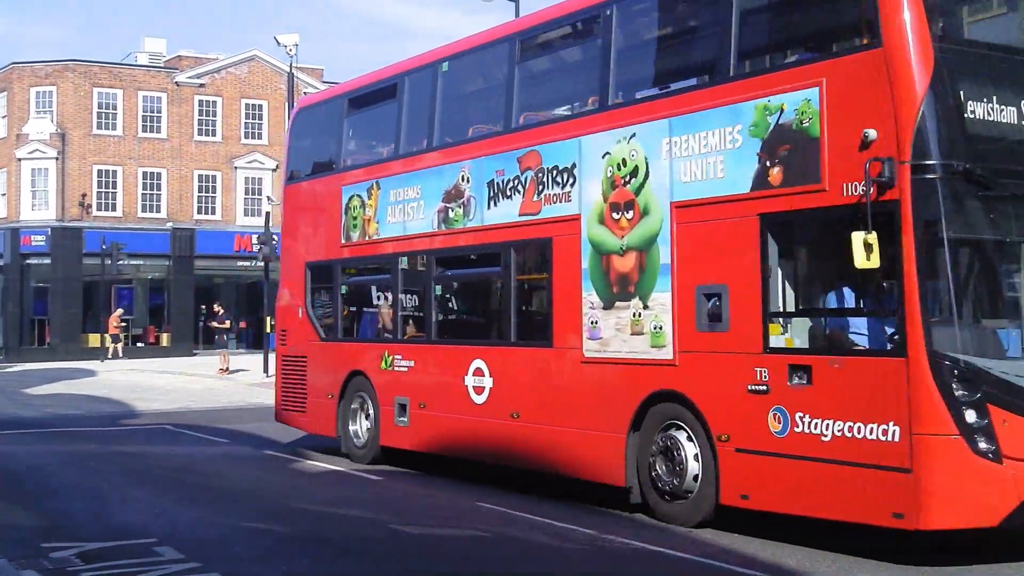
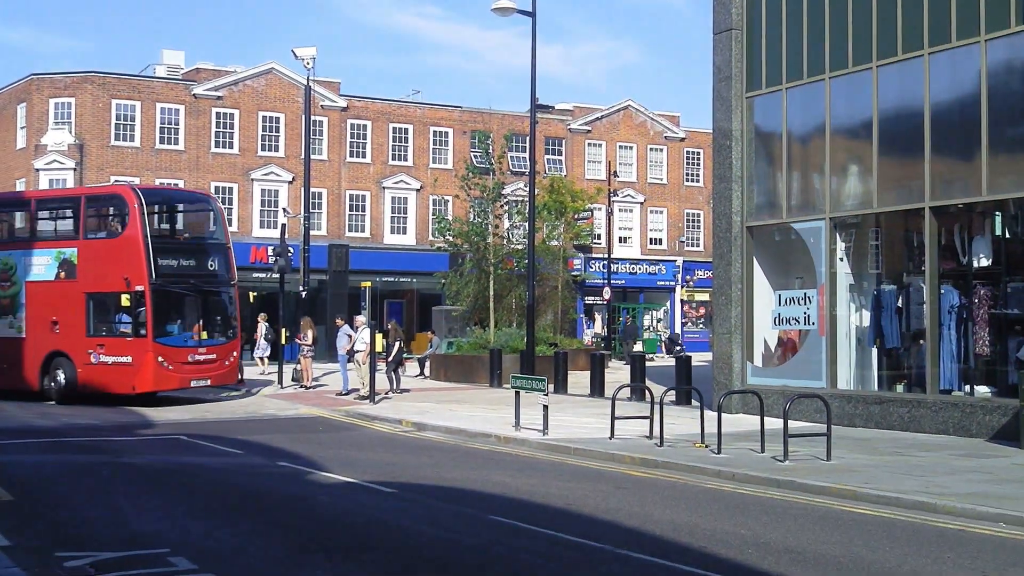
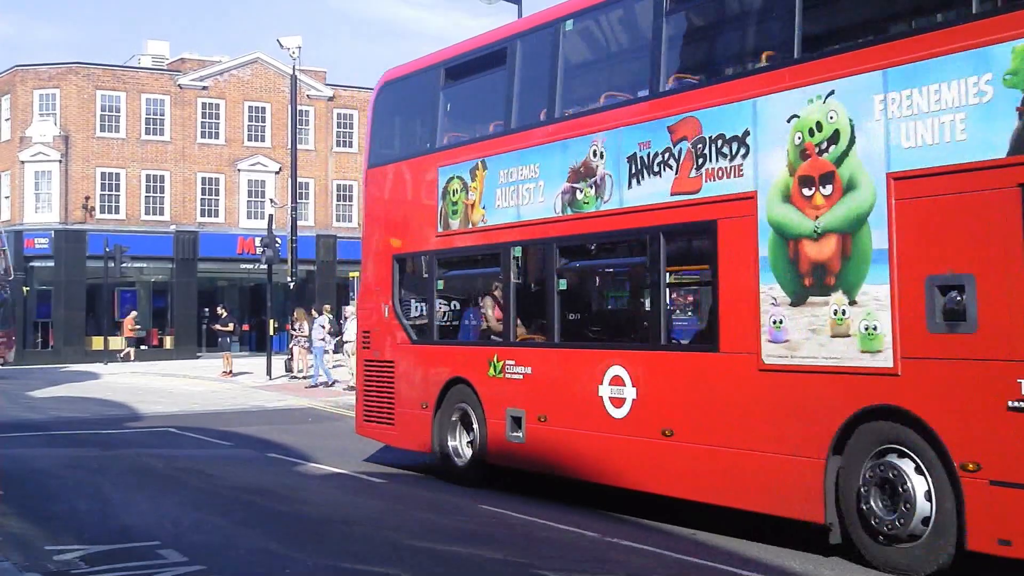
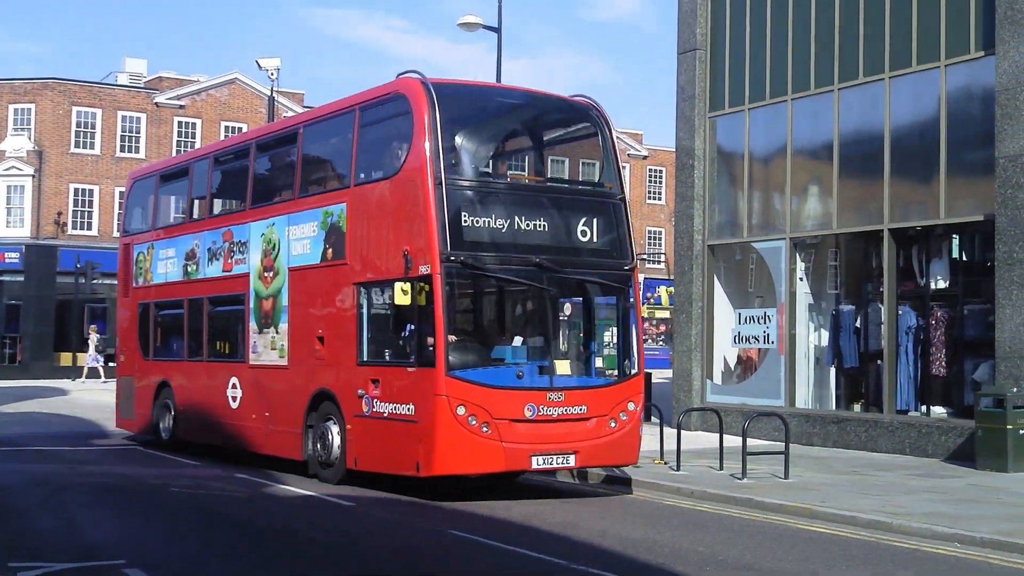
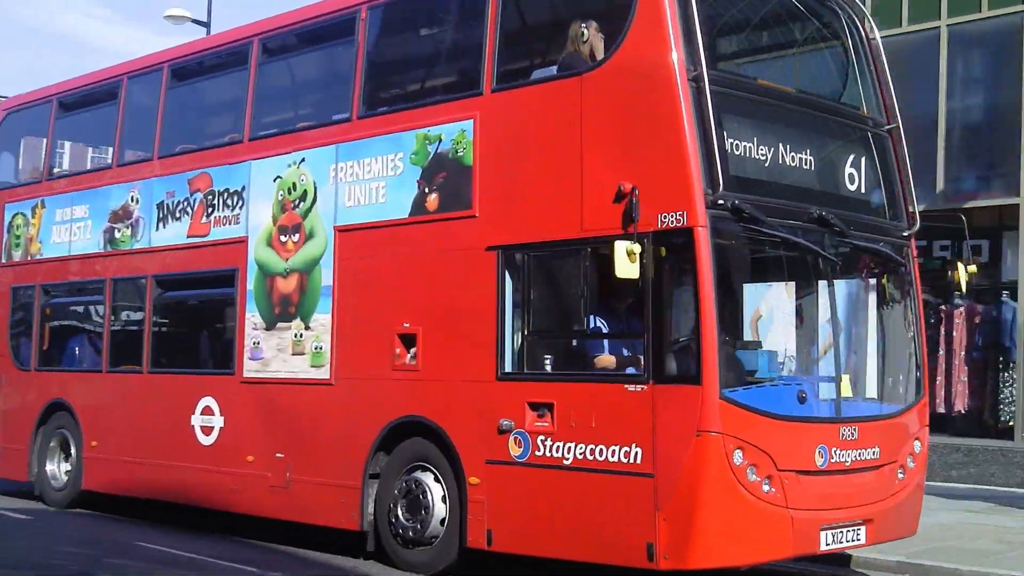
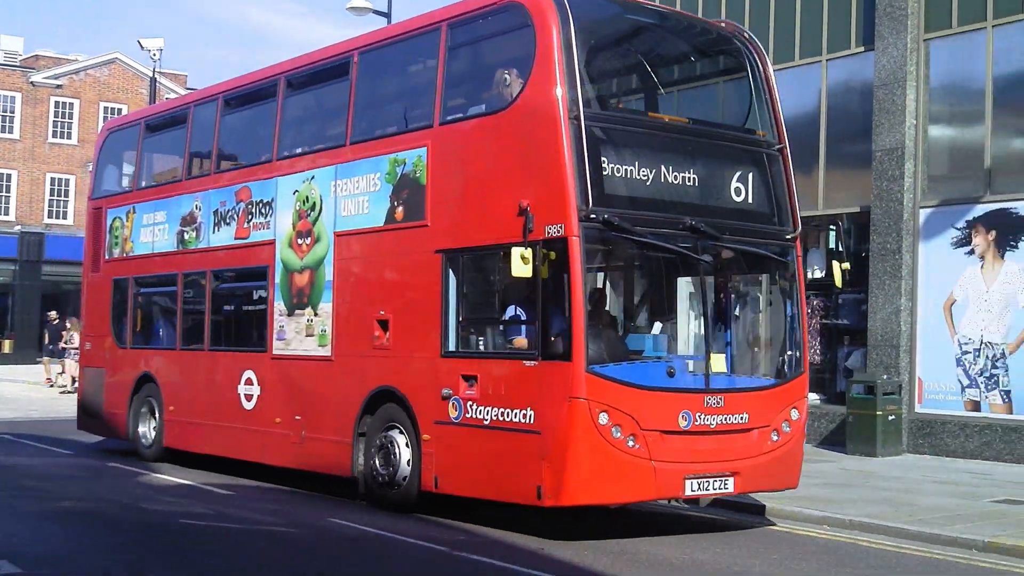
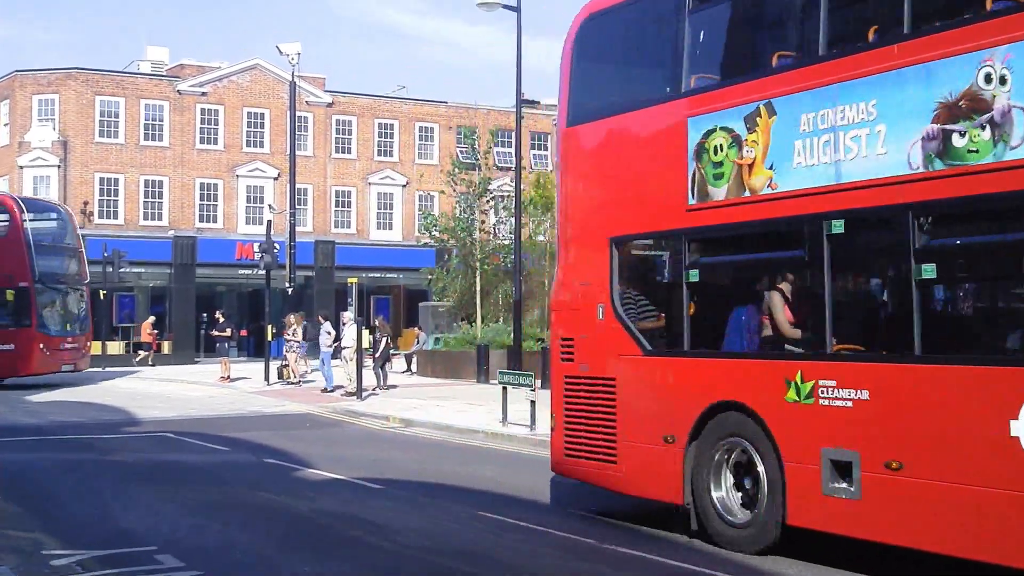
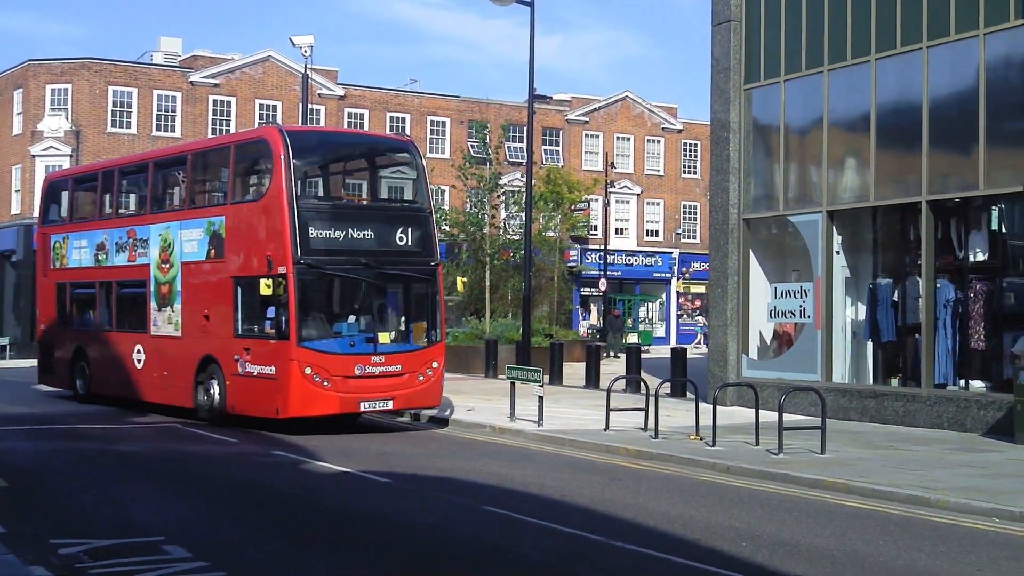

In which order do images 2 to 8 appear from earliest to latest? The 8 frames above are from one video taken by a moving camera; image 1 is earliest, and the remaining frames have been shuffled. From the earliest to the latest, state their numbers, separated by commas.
3, 7, 2, 8, 4, 6, 5
